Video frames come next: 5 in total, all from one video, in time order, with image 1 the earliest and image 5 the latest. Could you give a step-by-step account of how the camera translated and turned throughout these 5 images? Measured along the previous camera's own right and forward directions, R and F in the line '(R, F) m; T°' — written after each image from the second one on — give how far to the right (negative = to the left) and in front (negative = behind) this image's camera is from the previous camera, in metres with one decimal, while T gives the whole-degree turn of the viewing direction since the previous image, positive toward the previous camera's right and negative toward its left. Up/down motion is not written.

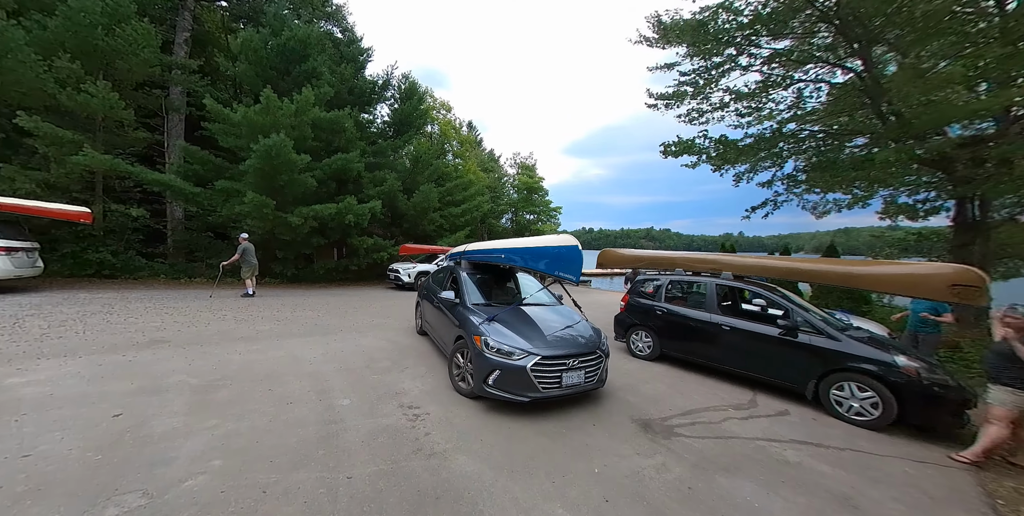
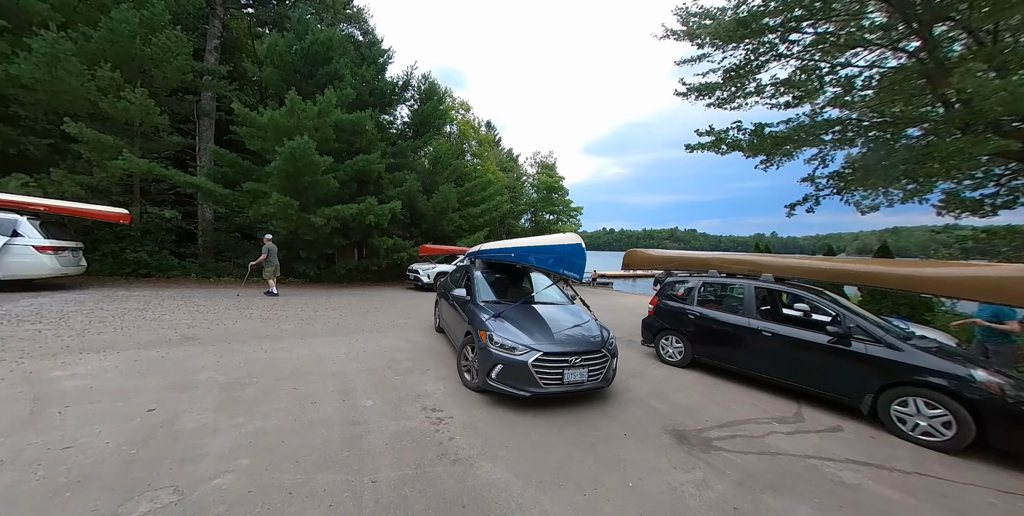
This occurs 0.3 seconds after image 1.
(-0.1, +0.1) m; -3°
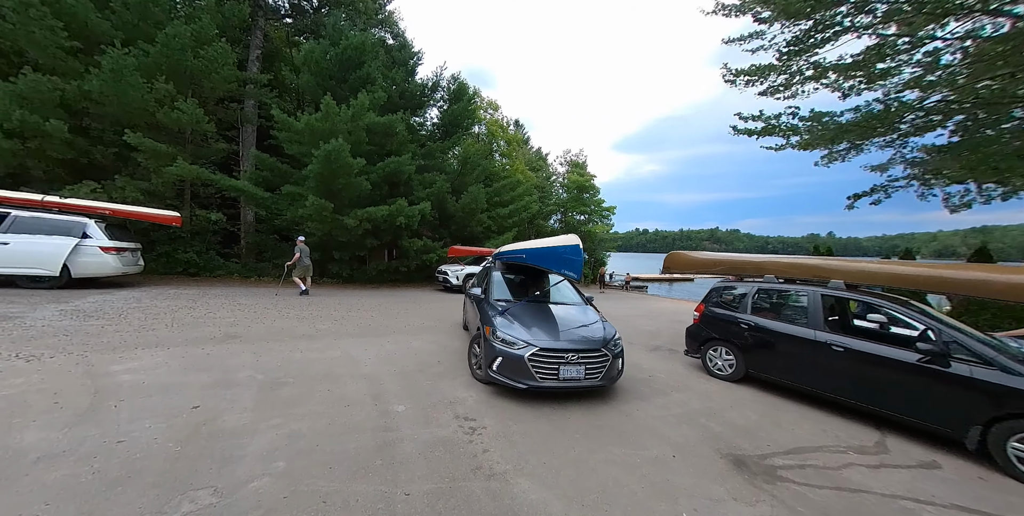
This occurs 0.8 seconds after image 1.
(-0.1, +0.1) m; -4°
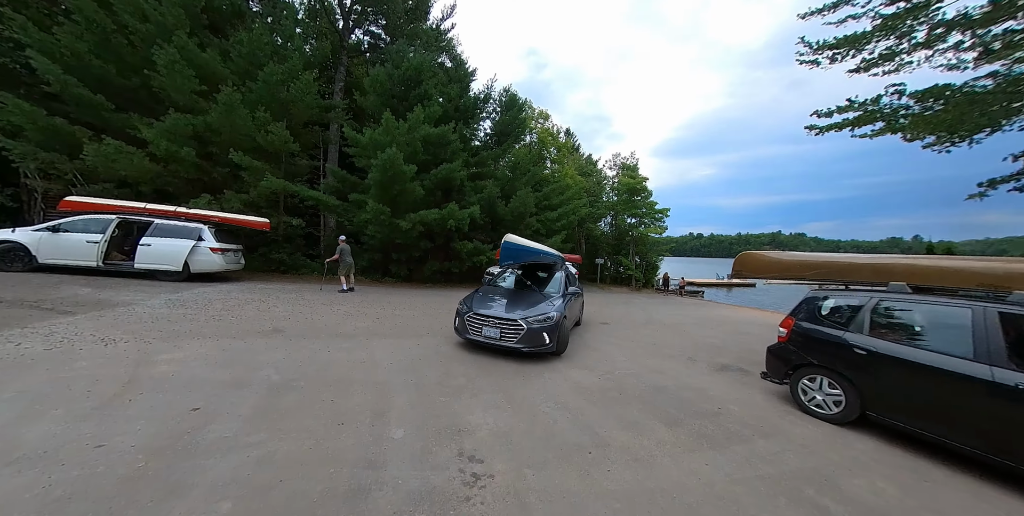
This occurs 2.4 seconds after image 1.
(+0.2, +0.8) m; -10°
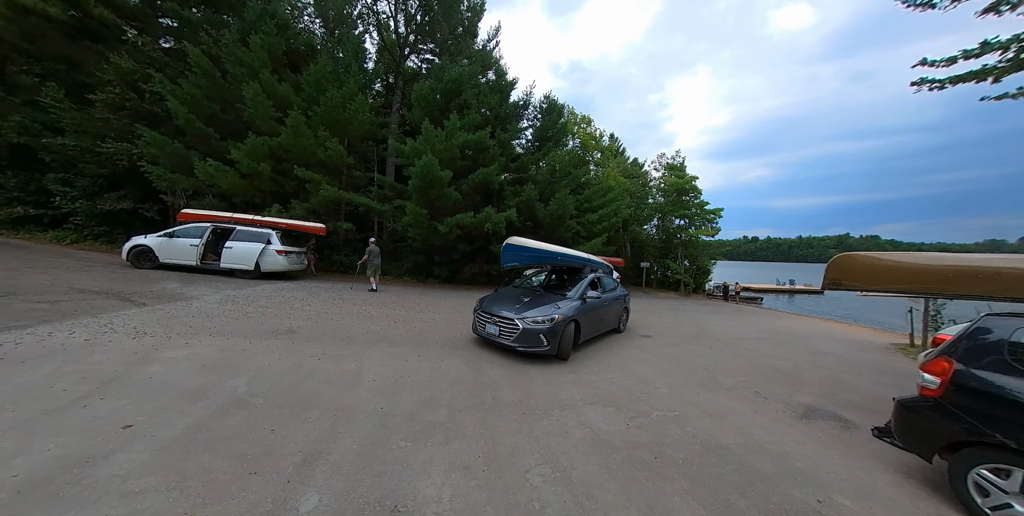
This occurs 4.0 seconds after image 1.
(+0.4, +0.9) m; -9°
